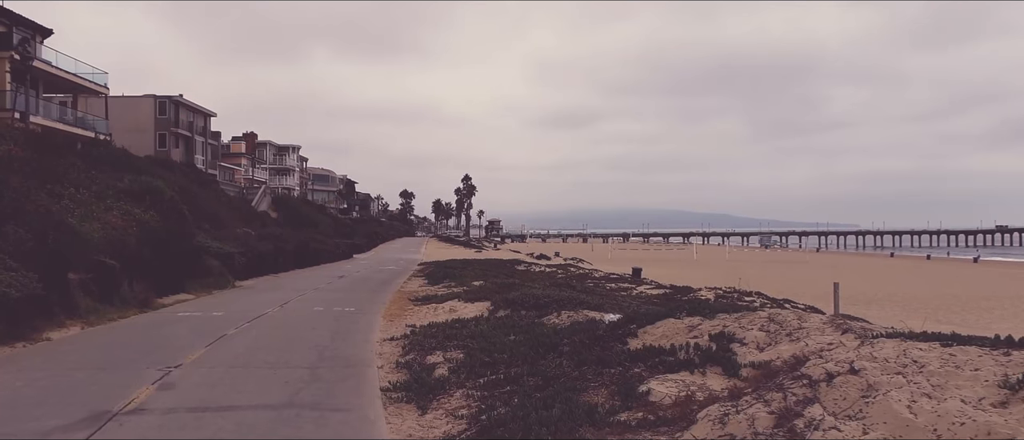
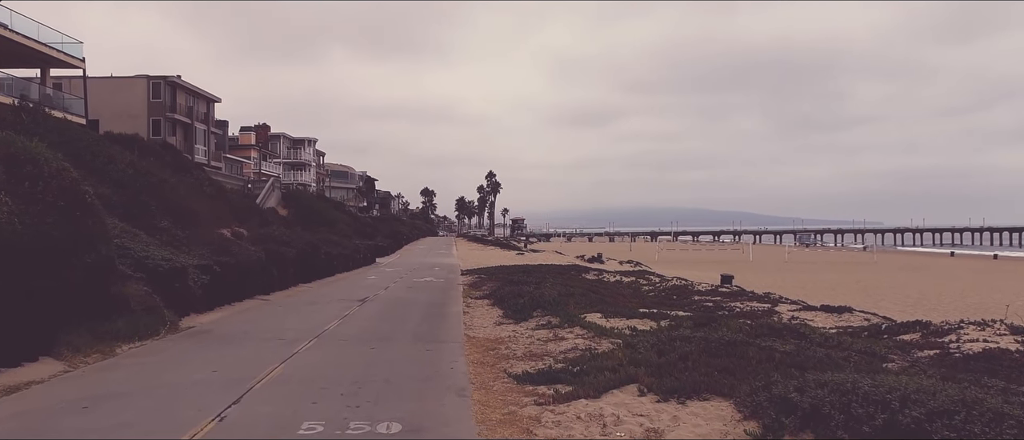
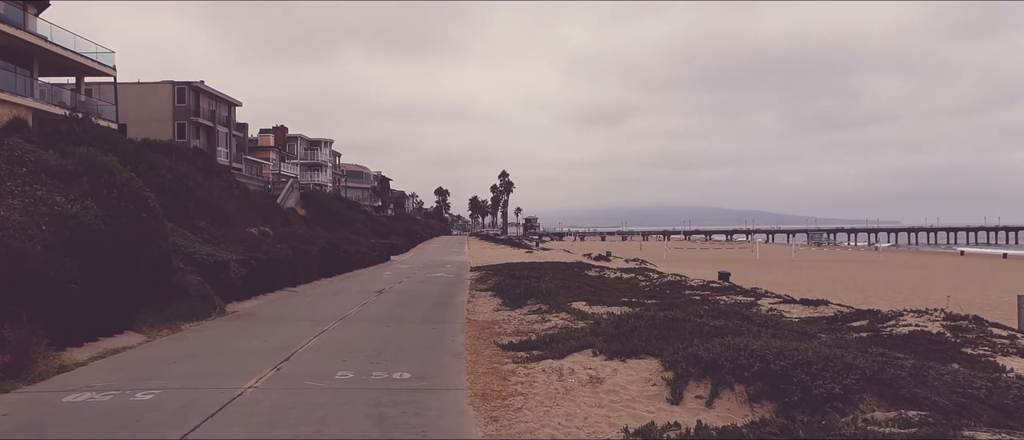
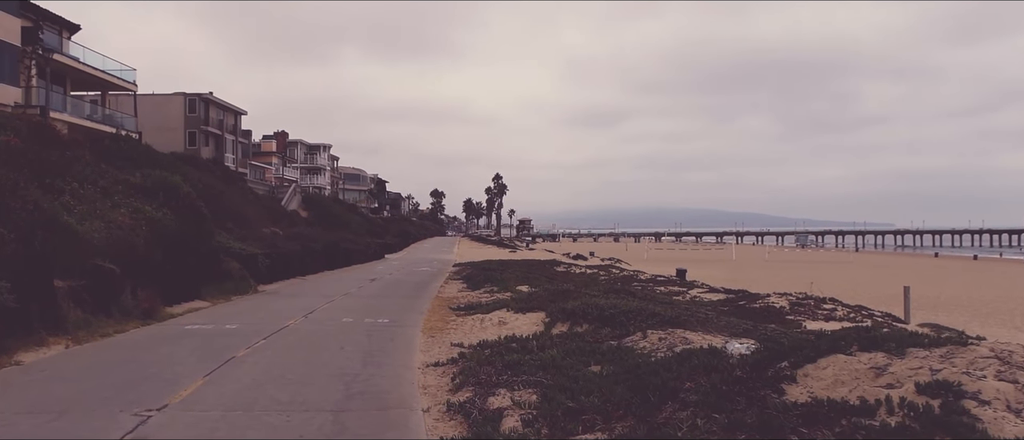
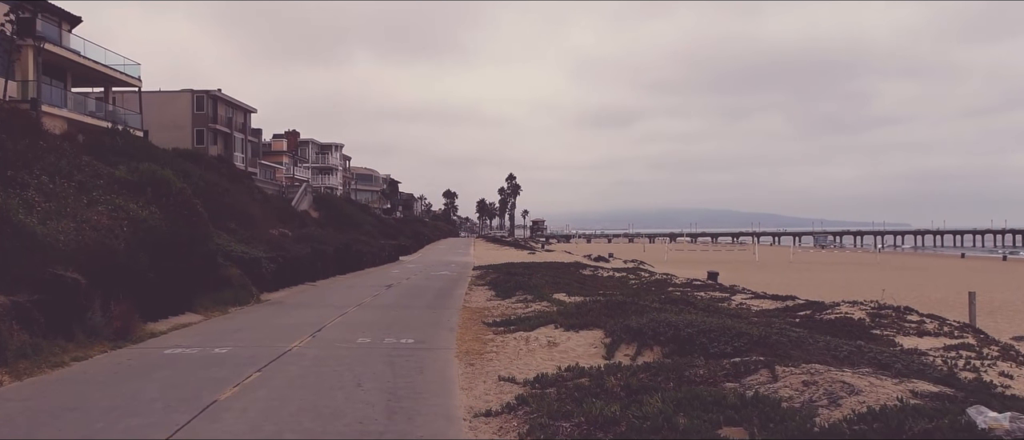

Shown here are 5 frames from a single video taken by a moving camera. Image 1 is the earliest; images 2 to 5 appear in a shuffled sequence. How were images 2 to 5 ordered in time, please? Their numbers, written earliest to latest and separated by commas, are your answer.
4, 5, 3, 2
